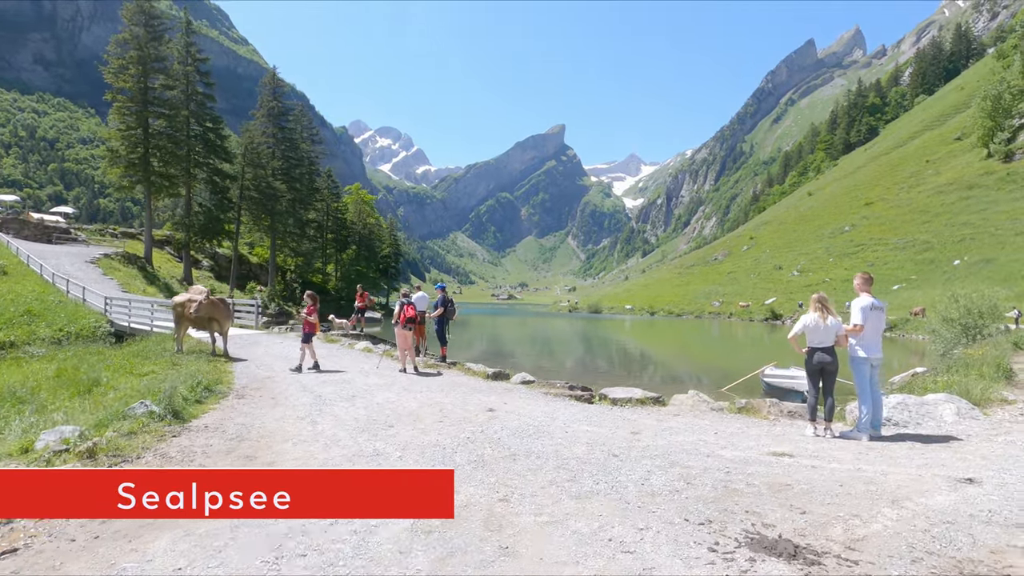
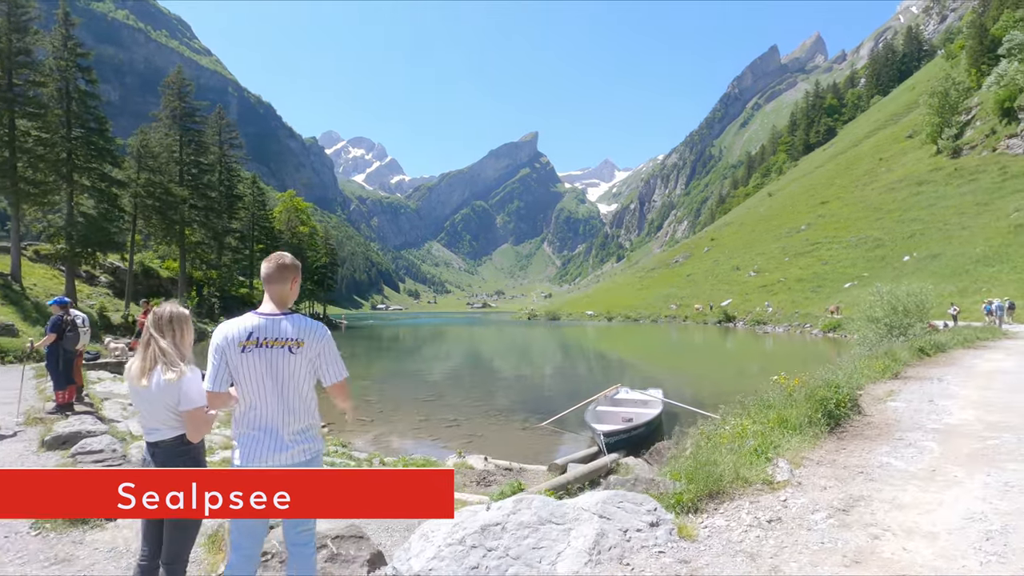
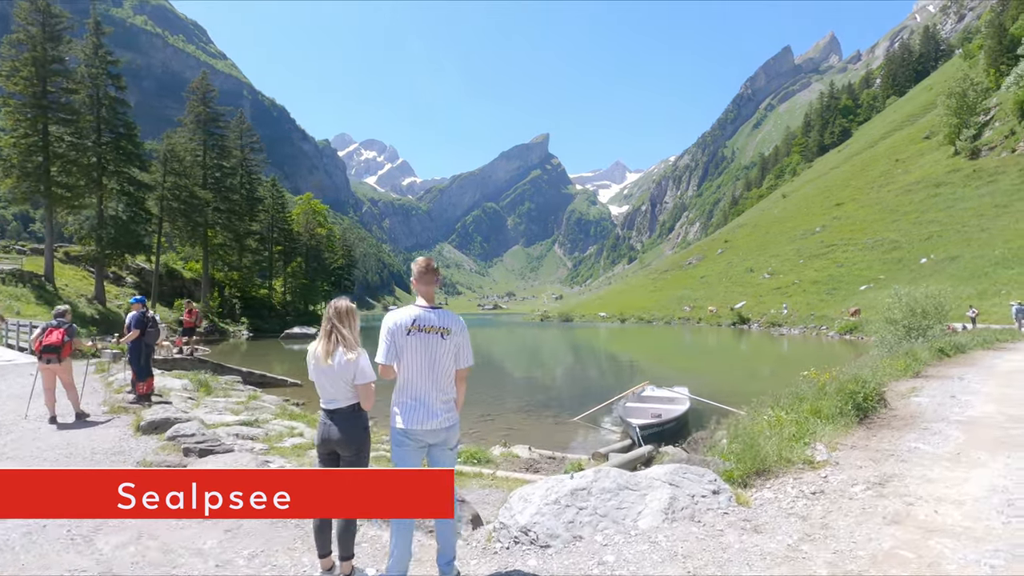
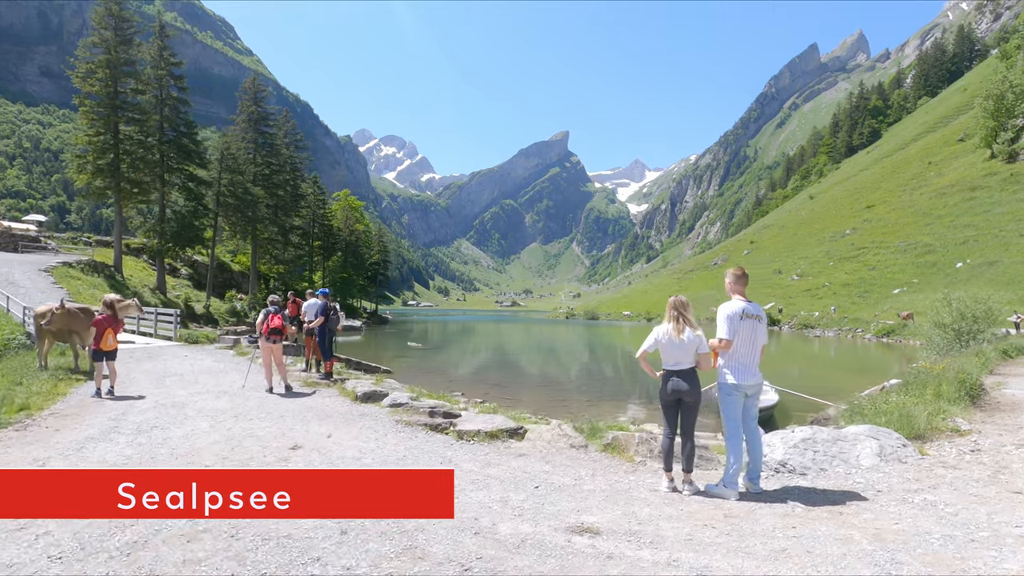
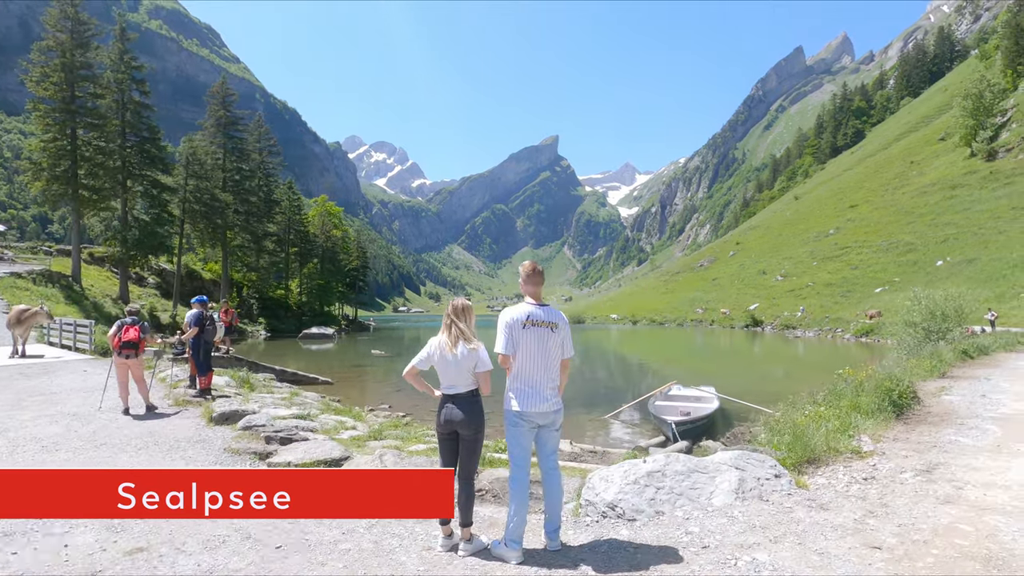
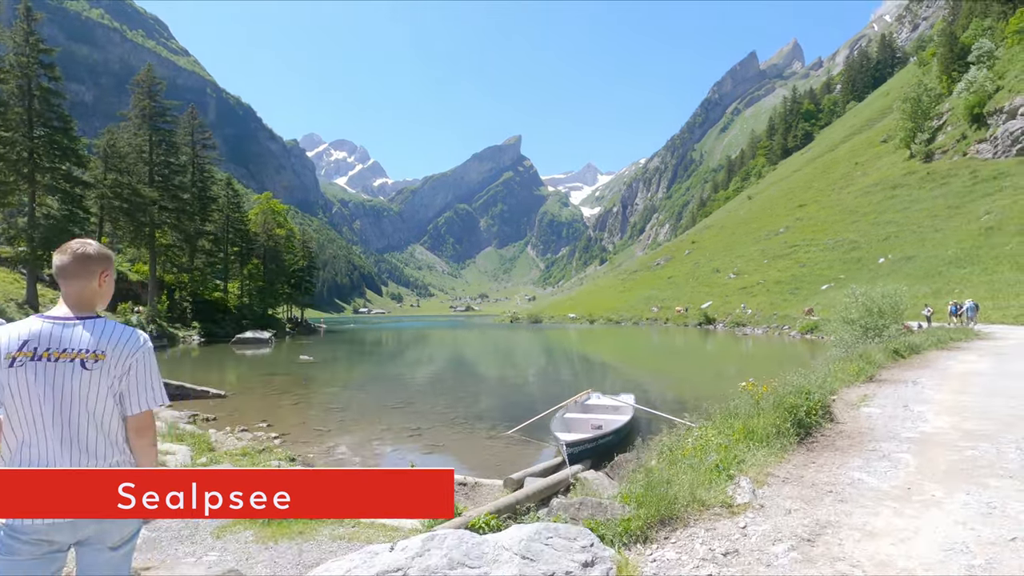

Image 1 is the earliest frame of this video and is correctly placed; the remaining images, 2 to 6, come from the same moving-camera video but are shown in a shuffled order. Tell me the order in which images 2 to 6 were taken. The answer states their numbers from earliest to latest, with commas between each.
4, 5, 3, 2, 6
